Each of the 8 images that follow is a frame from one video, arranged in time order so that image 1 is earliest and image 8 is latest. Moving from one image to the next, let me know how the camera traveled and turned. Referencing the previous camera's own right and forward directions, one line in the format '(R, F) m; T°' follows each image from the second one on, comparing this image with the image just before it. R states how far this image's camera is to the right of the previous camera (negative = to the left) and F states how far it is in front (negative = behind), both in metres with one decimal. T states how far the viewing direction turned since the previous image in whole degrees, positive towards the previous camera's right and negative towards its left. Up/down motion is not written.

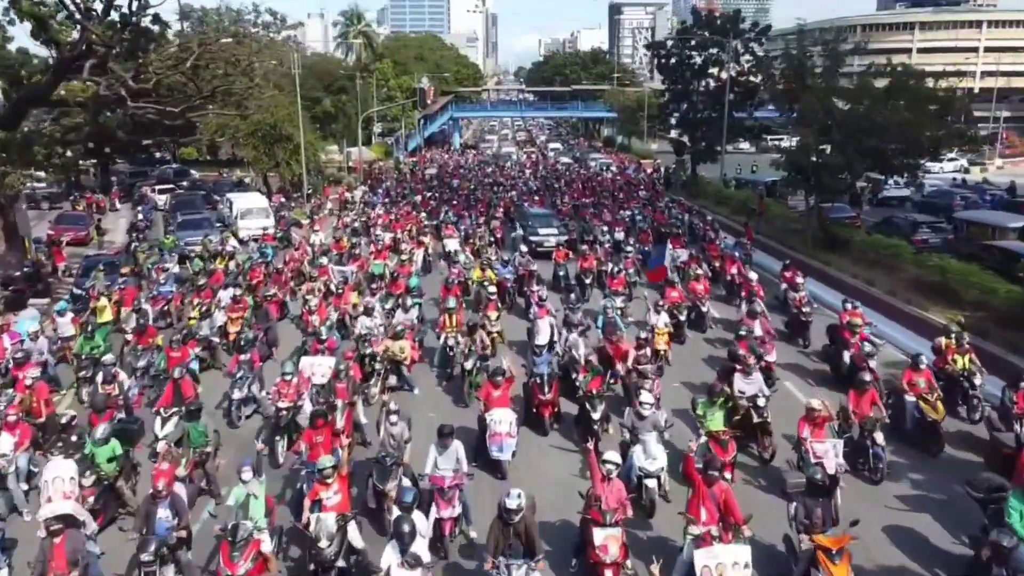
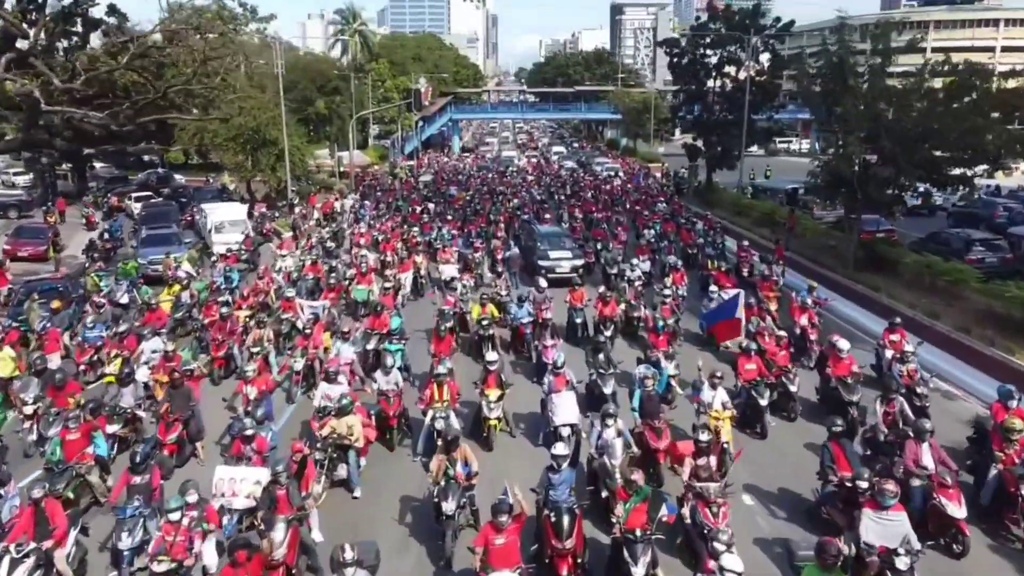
(-0.1, +3.5) m; 0°
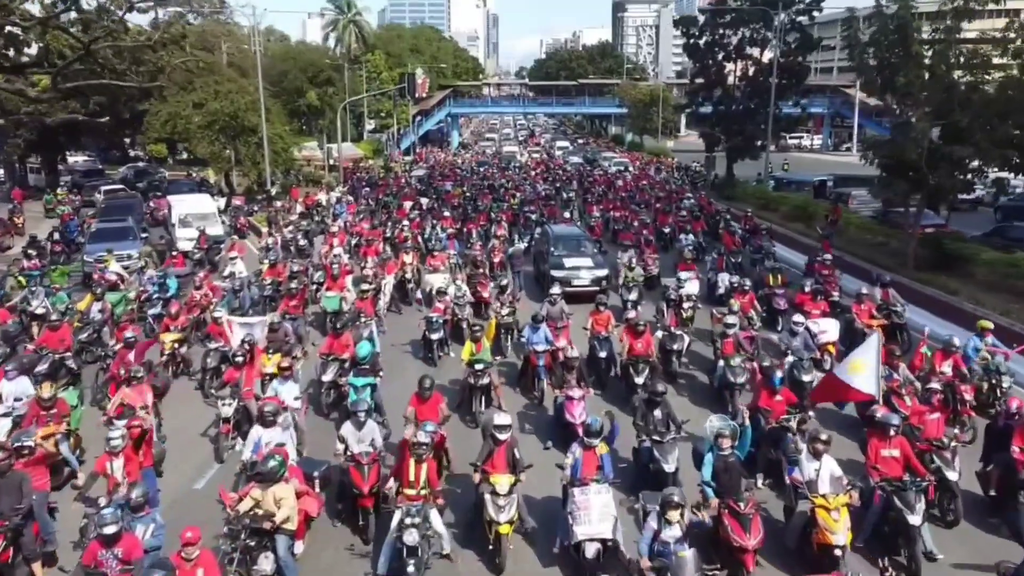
(-0.1, +4.0) m; 0°
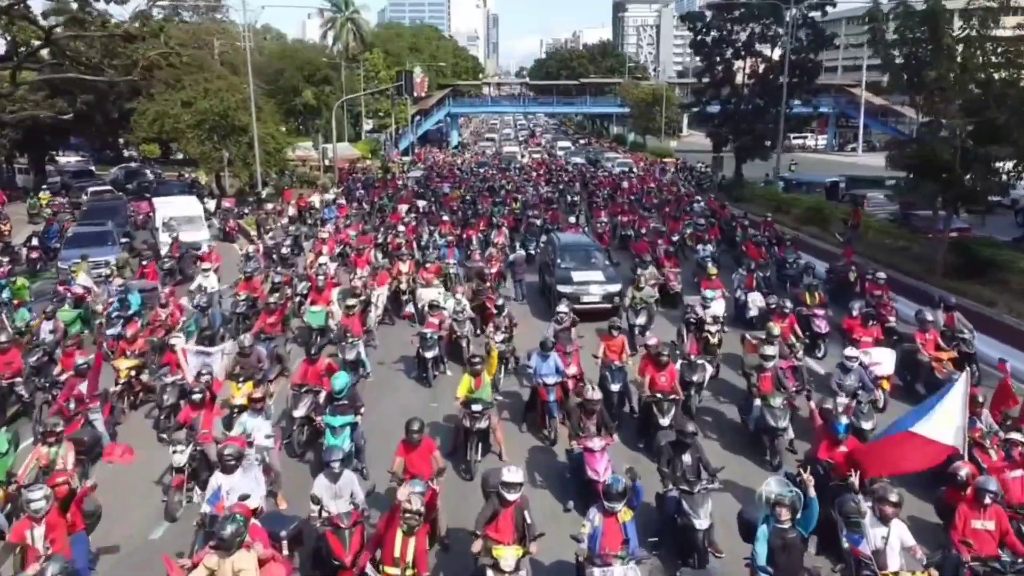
(0.0, +1.5) m; 0°
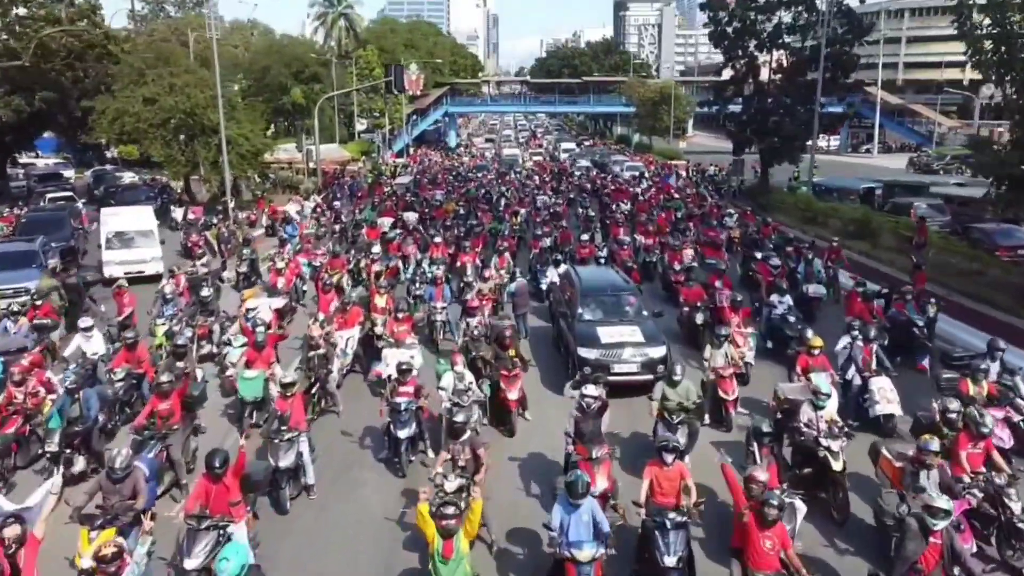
(-0.1, +4.1) m; 0°
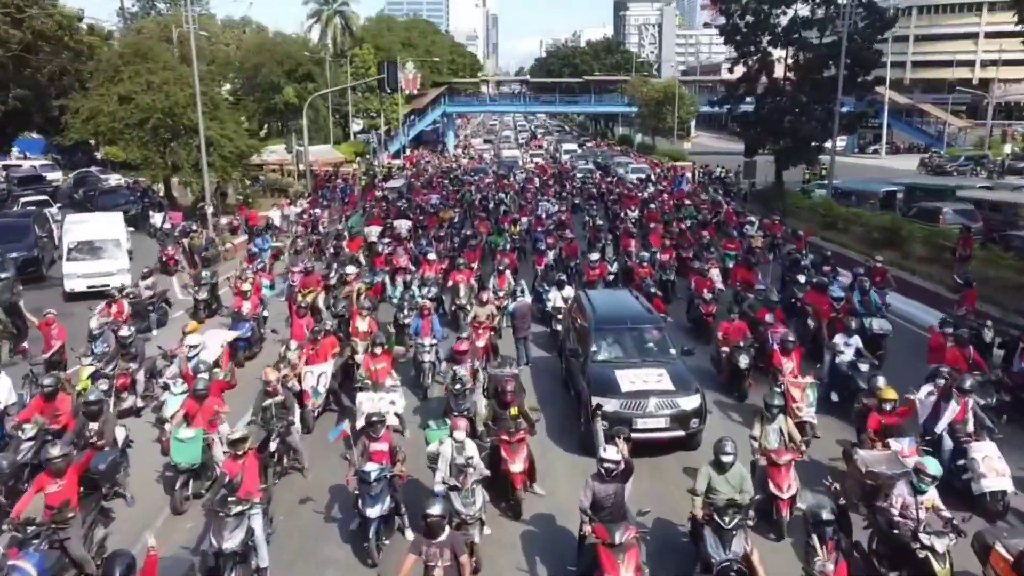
(0.0, +2.1) m; 0°
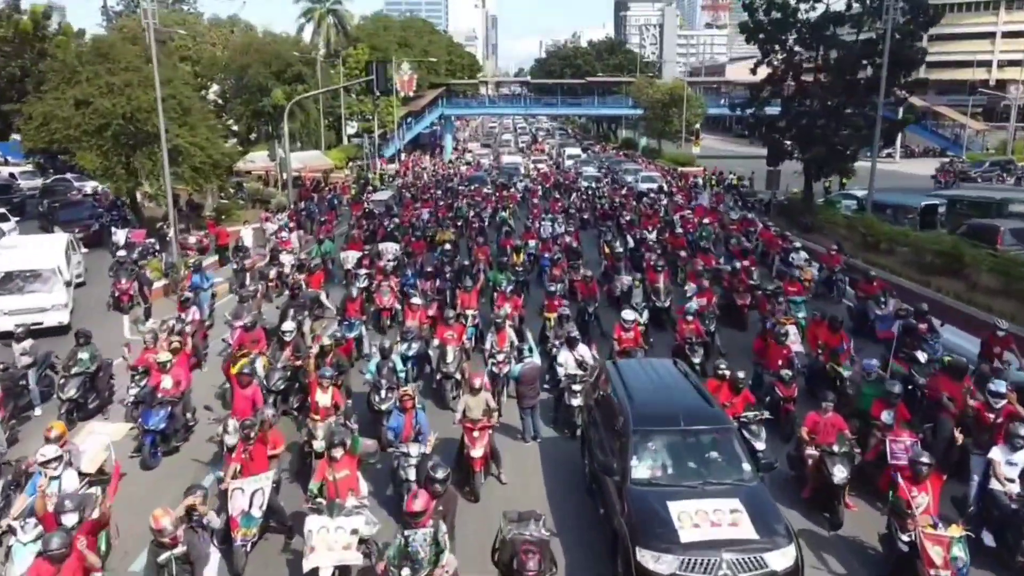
(-0.1, +3.4) m; 0°
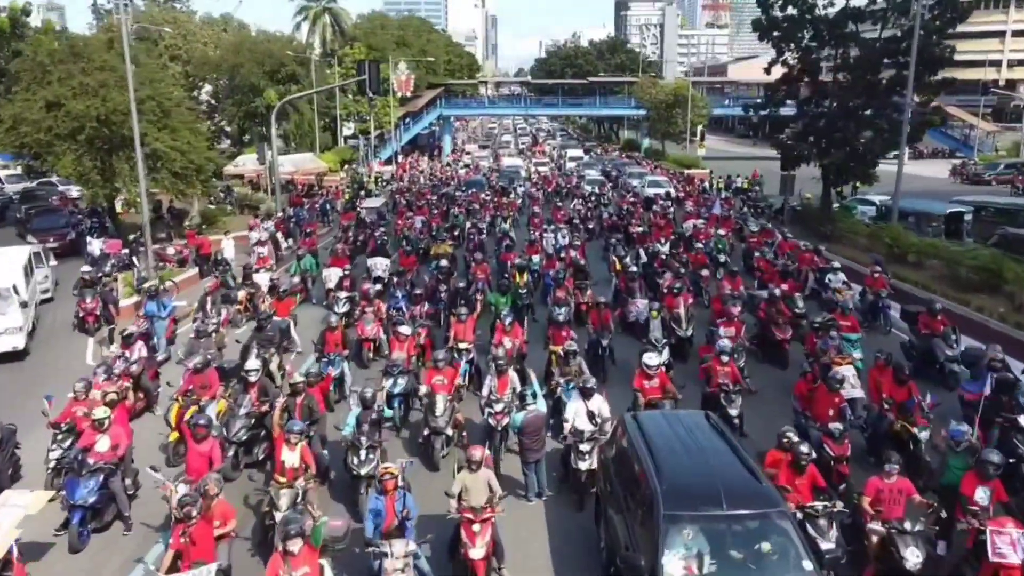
(0.0, +1.8) m; 0°
